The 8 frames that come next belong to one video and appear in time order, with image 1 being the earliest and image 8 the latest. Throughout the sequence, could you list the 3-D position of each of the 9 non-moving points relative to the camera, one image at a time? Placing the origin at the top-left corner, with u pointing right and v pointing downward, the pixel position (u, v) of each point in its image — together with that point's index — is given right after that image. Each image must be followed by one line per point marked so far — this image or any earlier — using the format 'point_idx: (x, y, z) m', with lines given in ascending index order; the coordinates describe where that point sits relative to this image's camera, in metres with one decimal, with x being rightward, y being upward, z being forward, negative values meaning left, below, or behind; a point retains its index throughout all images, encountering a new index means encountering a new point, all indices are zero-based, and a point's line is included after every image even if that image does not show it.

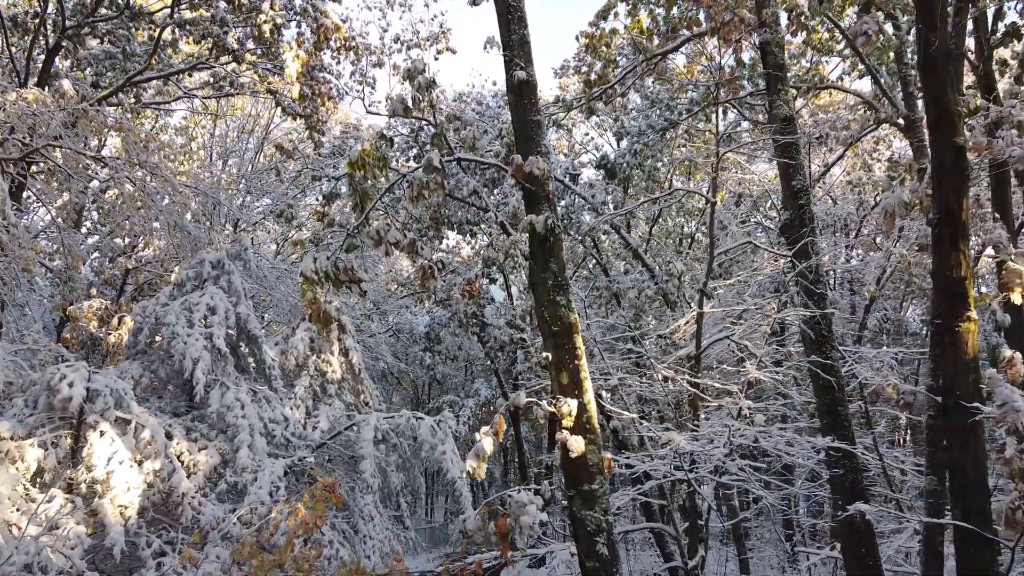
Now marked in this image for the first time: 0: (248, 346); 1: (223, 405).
0: (-2.1, -0.5, +6.3) m
1: (-2.0, -0.8, +5.4) m
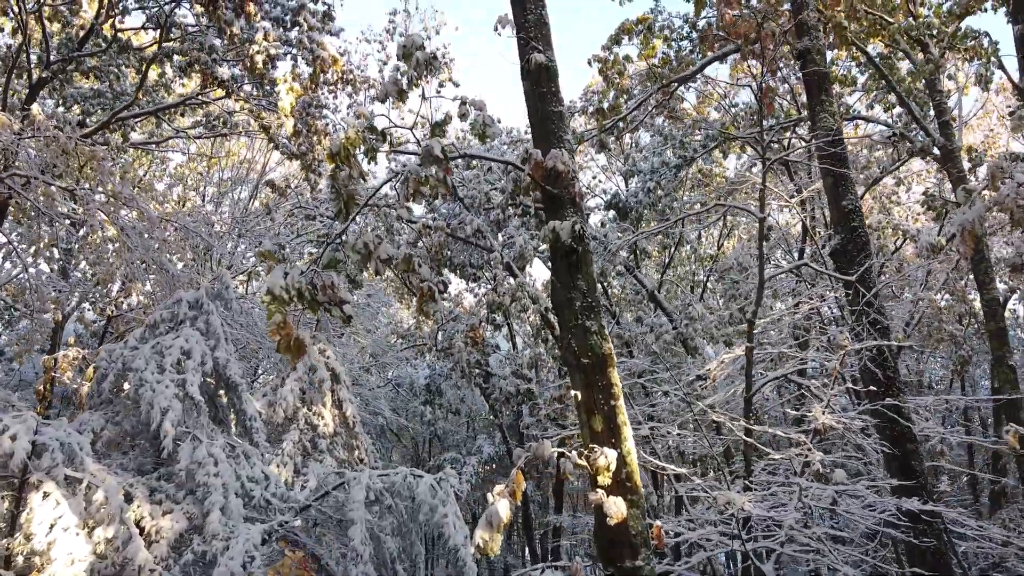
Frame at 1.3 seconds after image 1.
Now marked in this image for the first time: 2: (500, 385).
0: (-2.0, -0.8, +5.7) m
1: (-1.9, -1.0, +4.7) m
2: (-0.2, -1.3, +10.4) m
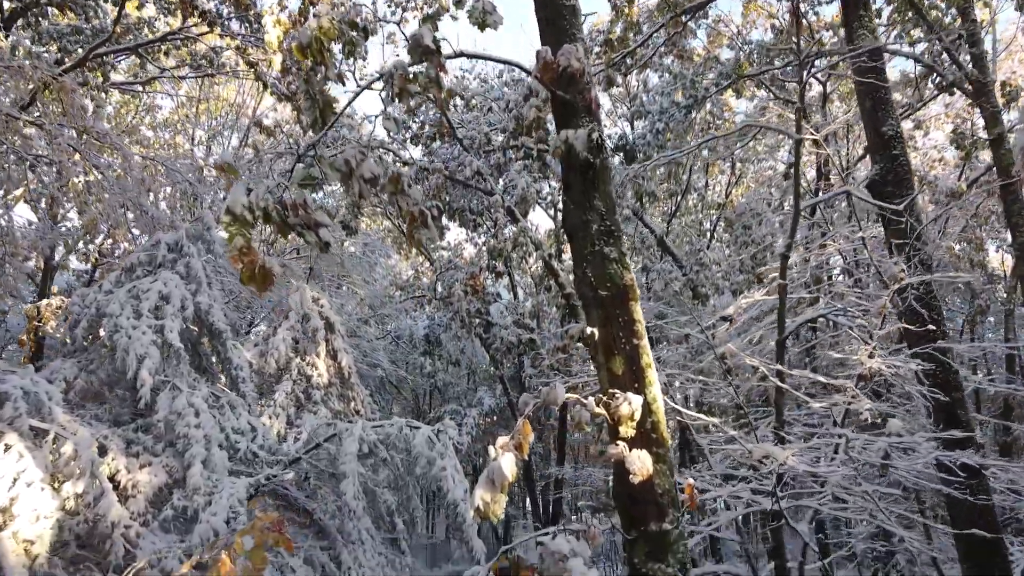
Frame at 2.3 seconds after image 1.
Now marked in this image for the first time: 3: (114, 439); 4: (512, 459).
0: (-2.0, -0.4, +5.3) m
1: (-1.9, -0.7, +4.4) m
2: (-0.1, -0.6, +10.1) m
3: (-2.1, -0.8, +4.3) m
4: (0.0, -0.5, +2.4) m
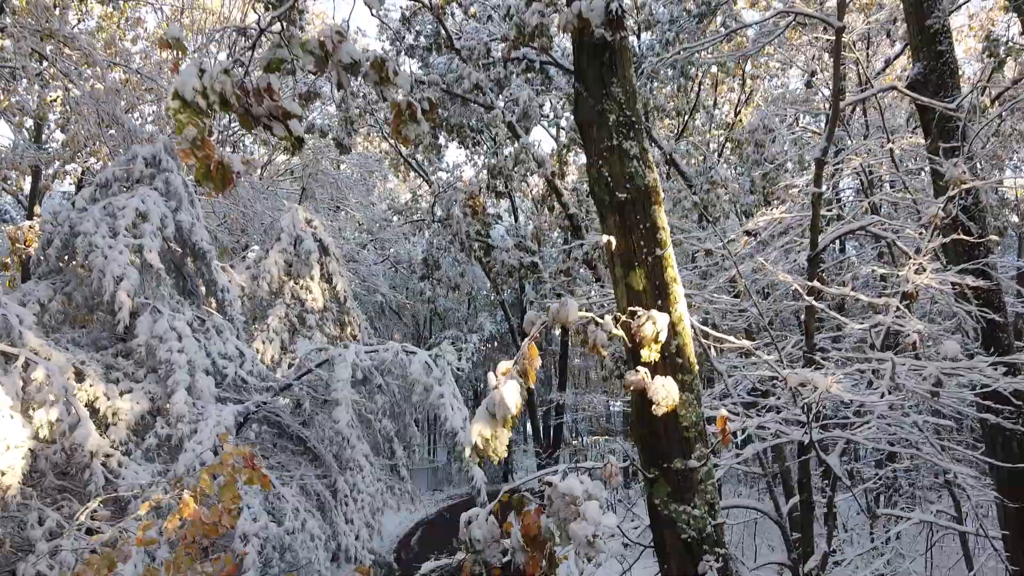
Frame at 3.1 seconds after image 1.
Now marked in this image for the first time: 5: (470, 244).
0: (-2.0, +0.1, +5.0) m
1: (-1.9, -0.2, +4.2) m
2: (-0.1, +0.4, +9.8) m
3: (-2.1, -0.4, +4.0) m
4: (0.0, -0.3, +2.1) m
5: (-0.5, +0.5, +9.7) m
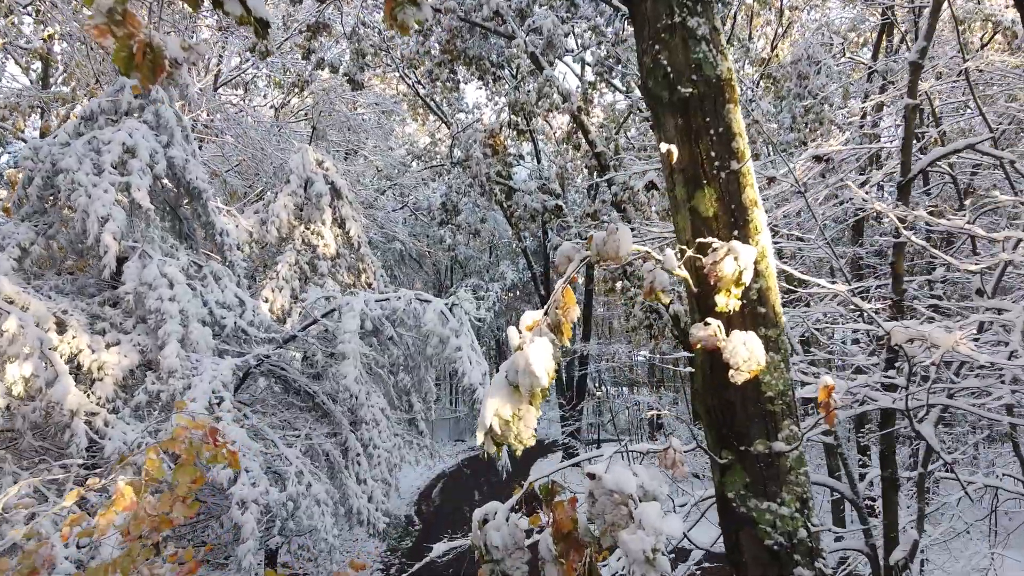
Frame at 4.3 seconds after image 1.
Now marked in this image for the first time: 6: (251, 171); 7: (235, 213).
0: (-1.9, +0.5, +4.6) m
1: (-1.7, 0.0, +3.8) m
2: (+0.1, +1.0, +9.4) m
3: (-2.0, -0.1, +3.7) m
4: (+0.1, -0.1, +1.7) m
5: (-0.3, +1.2, +9.3) m
6: (-2.8, +1.2, +8.5) m
7: (-2.2, +0.6, +6.4) m
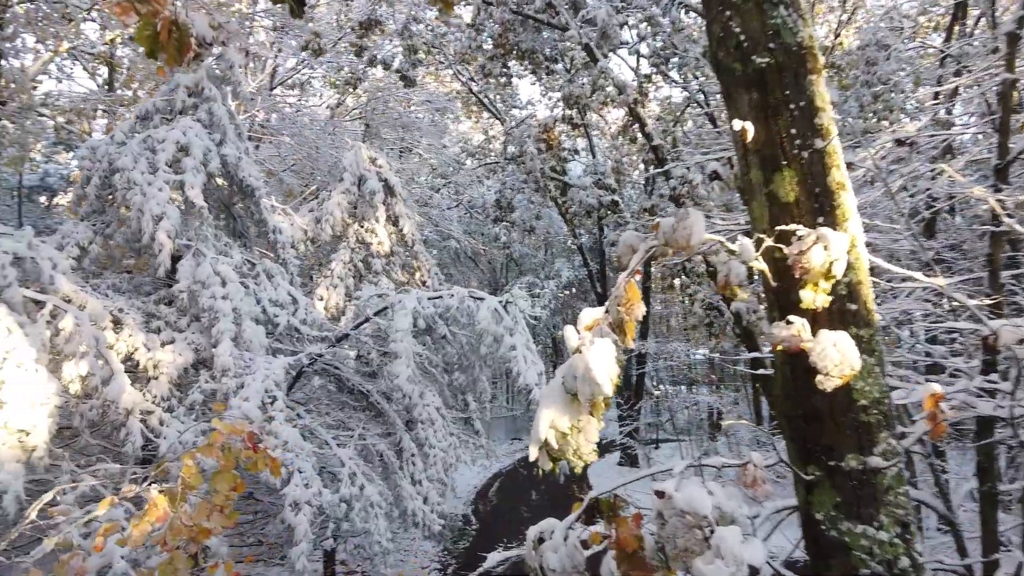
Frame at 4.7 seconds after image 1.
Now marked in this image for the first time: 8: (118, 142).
0: (-1.5, +0.5, +4.6) m
1: (-1.5, 0.0, +3.8) m
2: (+0.8, +1.0, +9.2) m
3: (-1.7, -0.1, +3.7) m
4: (+0.2, -0.1, +1.6) m
5: (+0.4, +1.2, +9.1) m
6: (-2.2, +1.2, +8.5) m
7: (-1.8, +0.6, +6.5) m
8: (-2.1, +0.8, +4.3) m
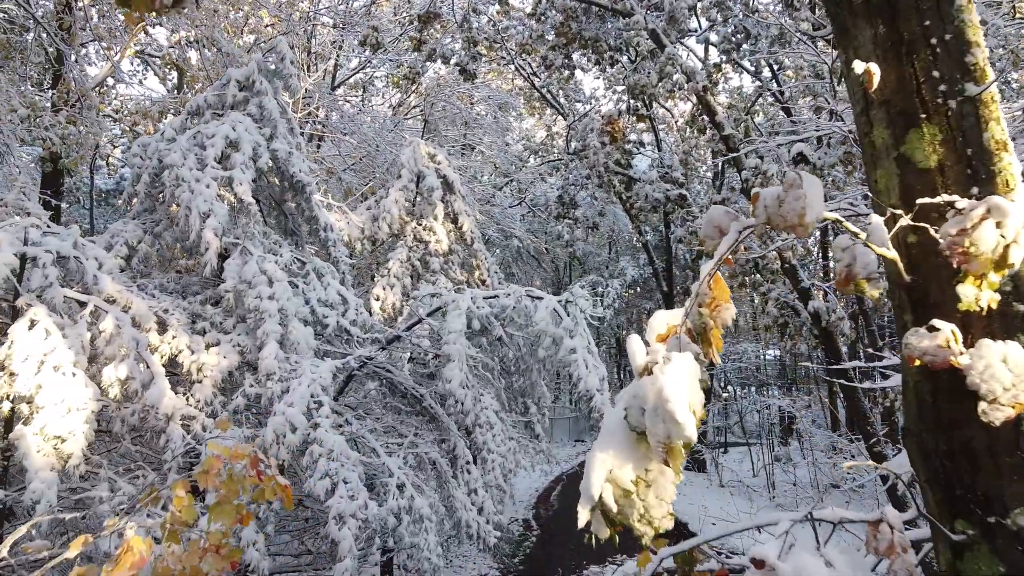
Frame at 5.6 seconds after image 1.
0: (-1.2, +0.5, +4.5) m
1: (-1.2, 0.0, +3.6) m
2: (+1.5, +1.0, +8.9) m
3: (-1.5, -0.1, +3.5) m
4: (+0.3, -0.1, +1.3) m
5: (+1.1, +1.2, +8.8) m
6: (-1.5, +1.3, +8.4) m
7: (-1.3, +0.6, +6.3) m
8: (-1.8, +0.8, +4.2) m
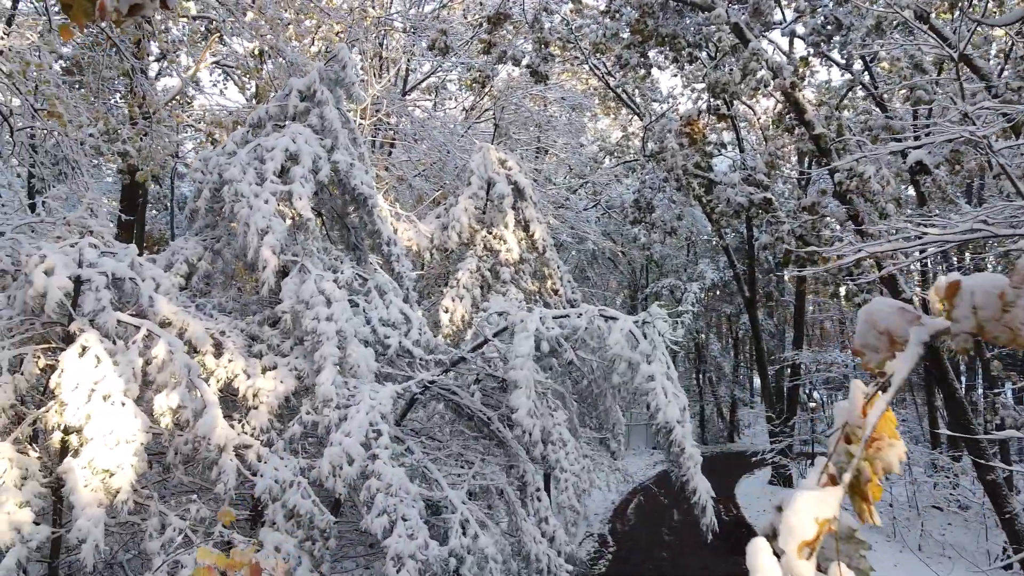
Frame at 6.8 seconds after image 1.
0: (-0.8, +0.4, +4.3) m
1: (-0.9, 0.0, +3.5) m
2: (+2.3, +1.0, +8.4) m
3: (-1.2, -0.2, +3.4) m
4: (+0.3, -0.2, +1.0) m
5: (+1.8, +1.1, +8.4) m
6: (-0.8, +1.2, +8.3) m
7: (-0.7, +0.5, +6.2) m
8: (-1.4, +0.7, +4.0) m
